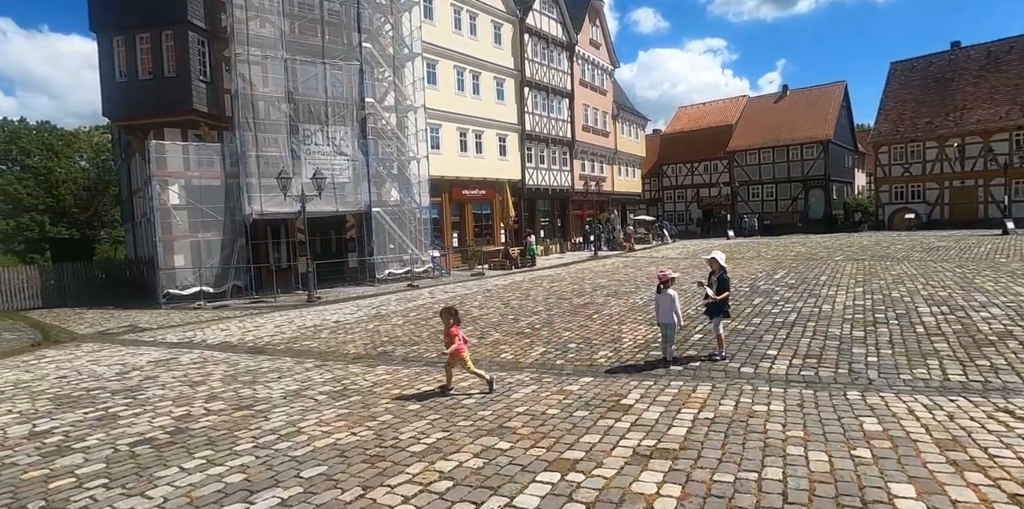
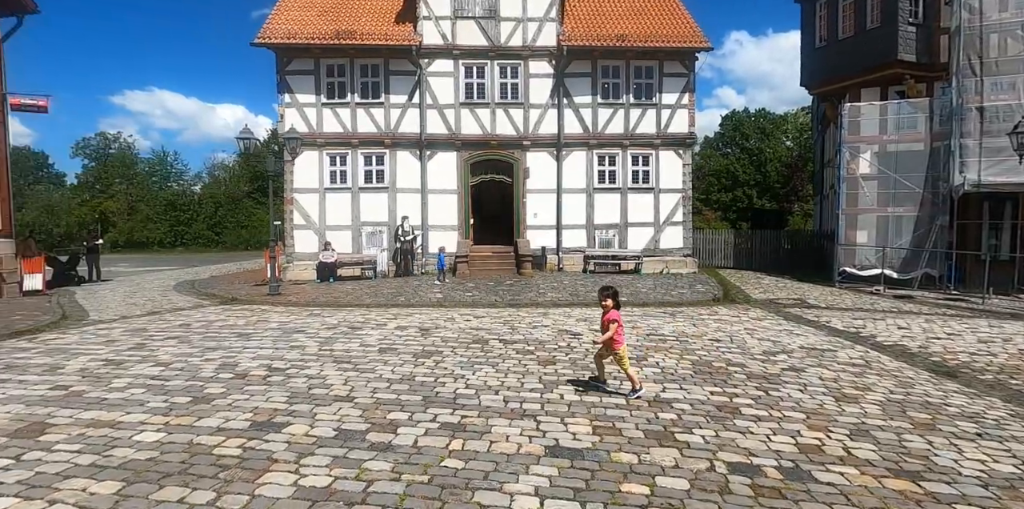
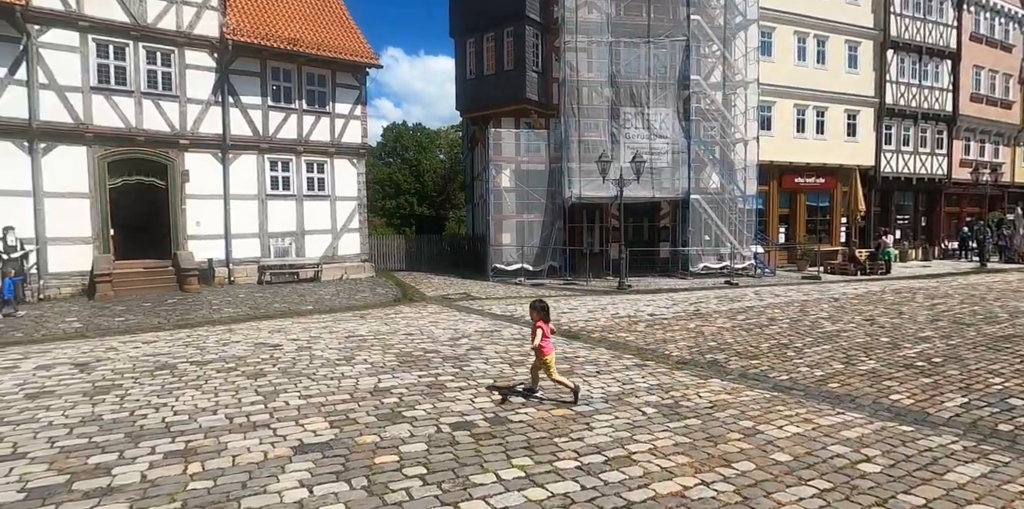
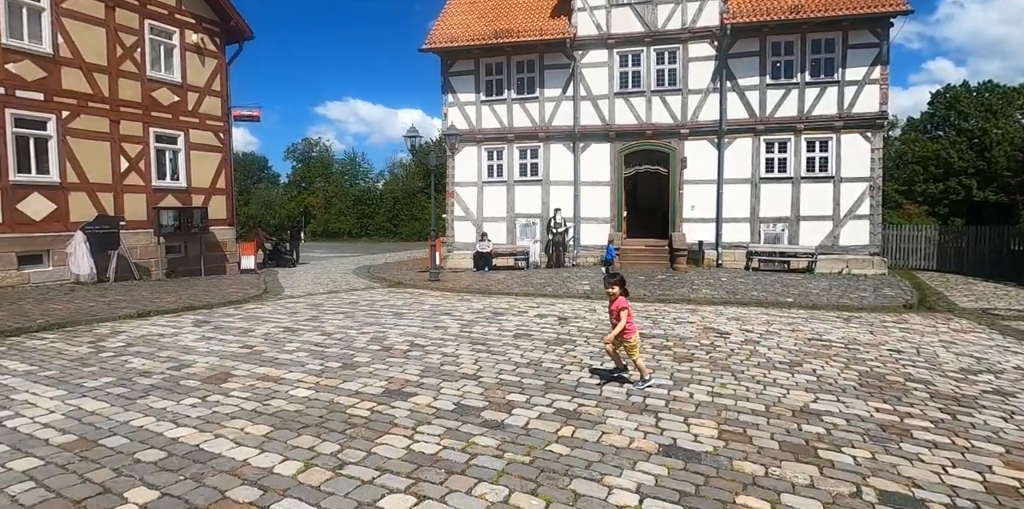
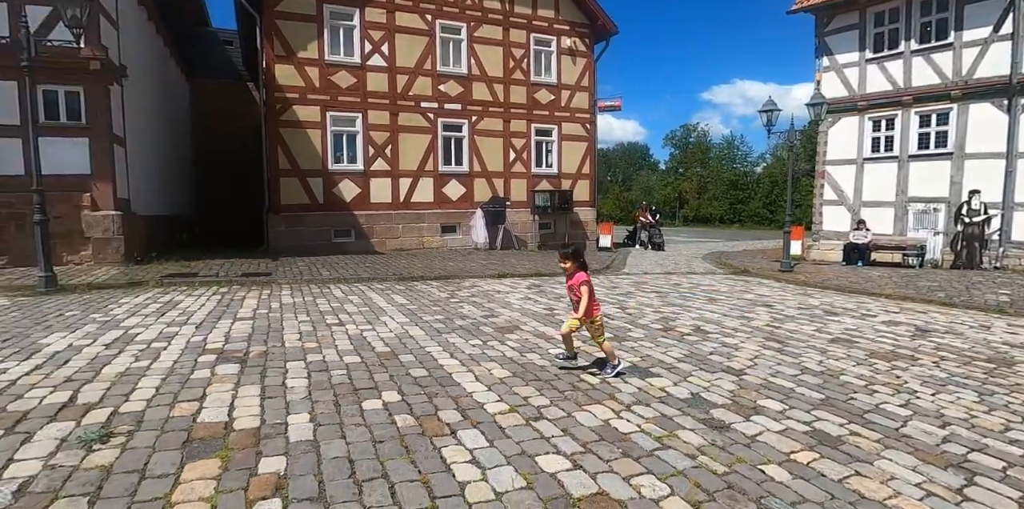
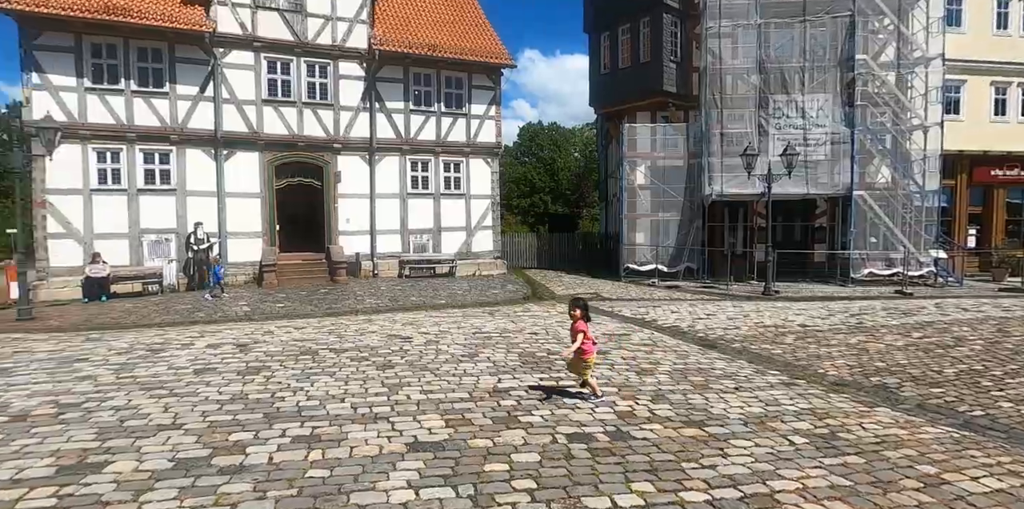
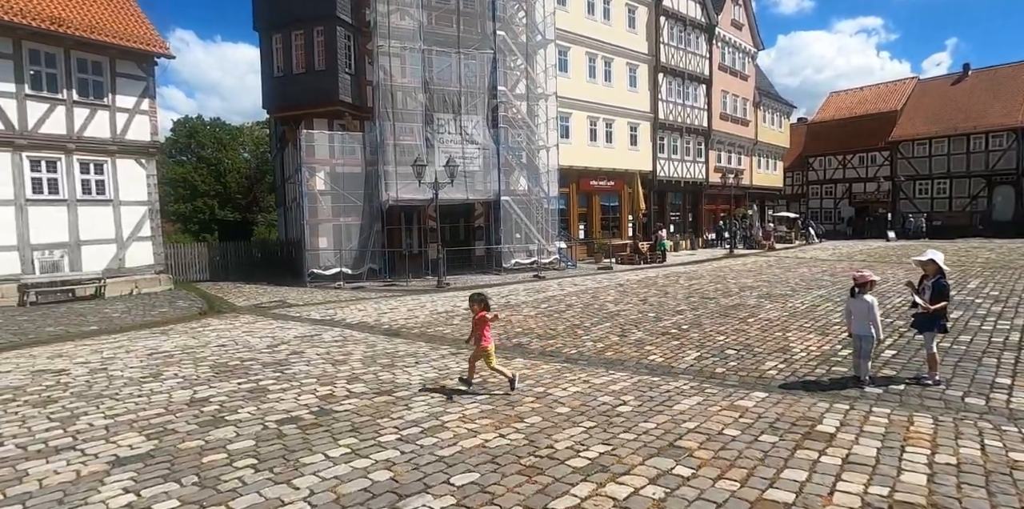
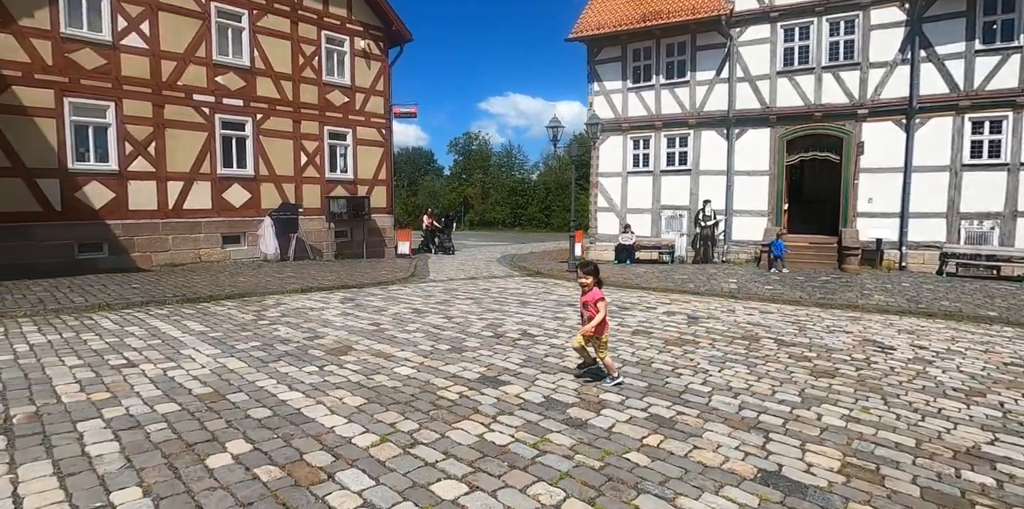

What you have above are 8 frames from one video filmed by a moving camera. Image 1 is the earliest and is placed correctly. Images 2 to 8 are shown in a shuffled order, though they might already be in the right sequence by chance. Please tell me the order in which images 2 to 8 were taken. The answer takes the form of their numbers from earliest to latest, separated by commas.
7, 3, 6, 2, 4, 8, 5
